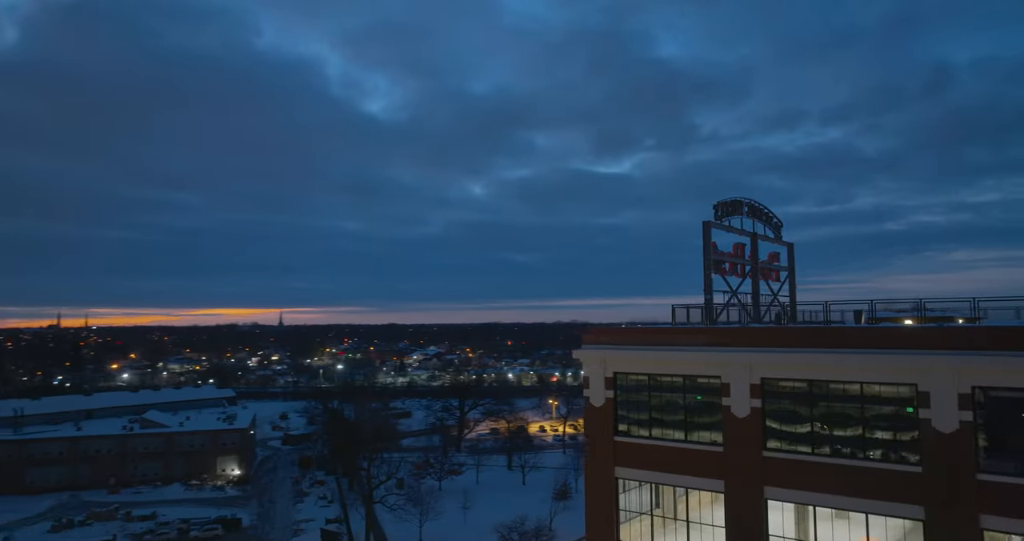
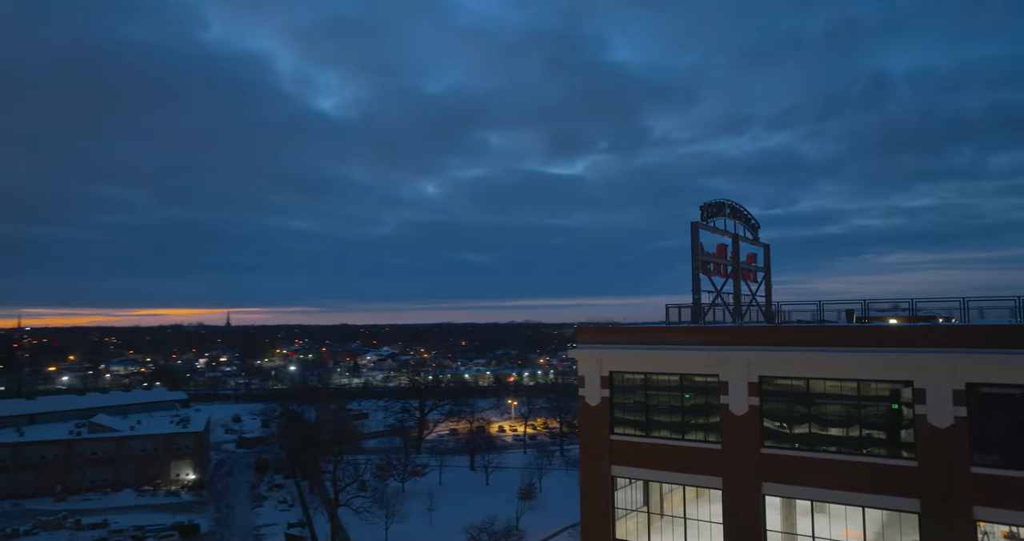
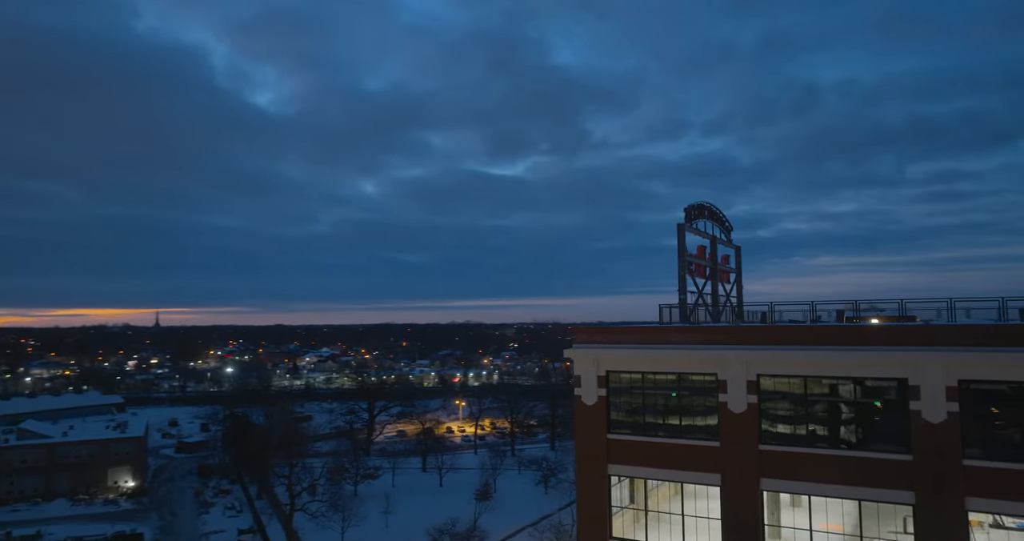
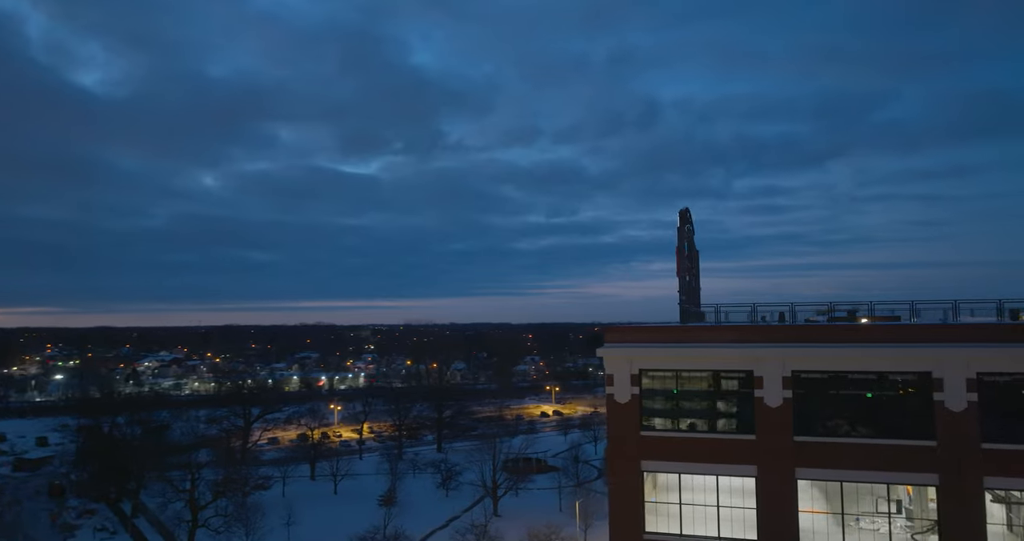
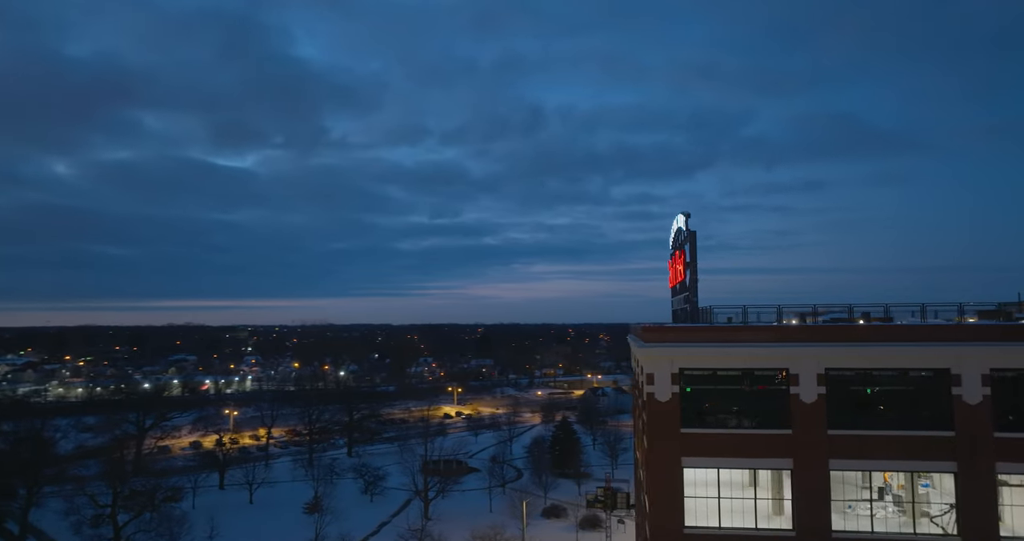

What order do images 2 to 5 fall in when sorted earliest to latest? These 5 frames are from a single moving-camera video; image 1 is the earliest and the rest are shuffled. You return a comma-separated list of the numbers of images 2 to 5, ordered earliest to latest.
2, 3, 4, 5
